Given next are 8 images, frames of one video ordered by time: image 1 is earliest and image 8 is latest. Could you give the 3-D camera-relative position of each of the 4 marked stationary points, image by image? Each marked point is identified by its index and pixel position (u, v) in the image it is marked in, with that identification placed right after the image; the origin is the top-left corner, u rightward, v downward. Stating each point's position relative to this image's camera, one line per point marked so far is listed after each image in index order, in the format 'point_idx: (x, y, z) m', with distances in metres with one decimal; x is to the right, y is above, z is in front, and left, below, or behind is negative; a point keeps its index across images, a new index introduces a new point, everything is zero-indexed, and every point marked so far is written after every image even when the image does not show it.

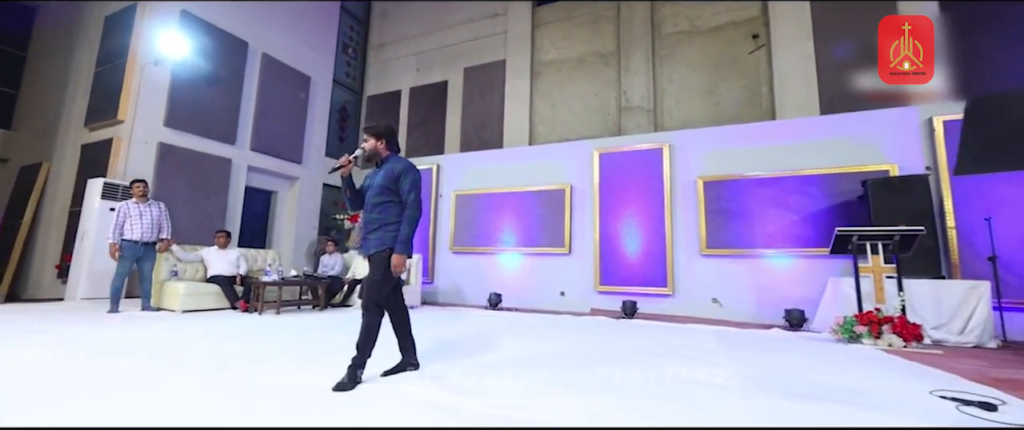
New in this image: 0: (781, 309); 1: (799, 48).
0: (+3.4, -1.2, +5.1) m
1: (+4.5, +2.7, +6.4) m
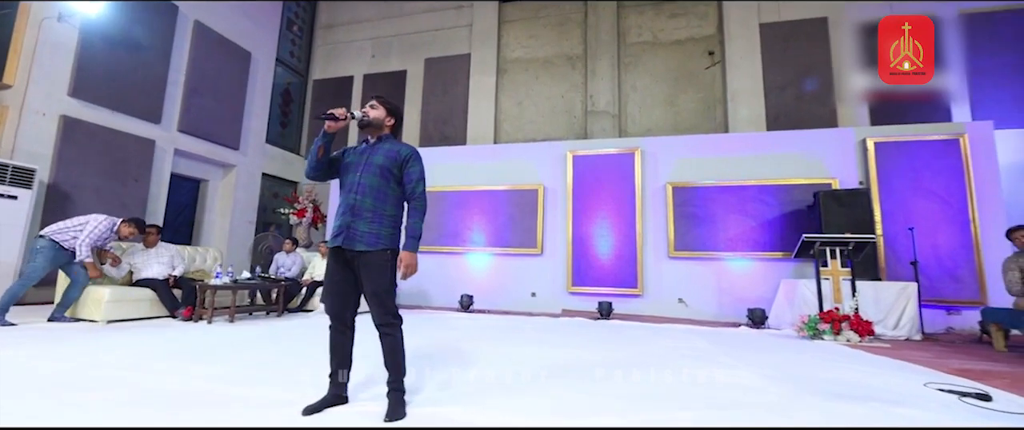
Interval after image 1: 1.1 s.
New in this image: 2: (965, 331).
0: (+3.1, -1.2, +5.5) m
1: (+4.1, +2.6, +7.0) m
2: (+5.3, -1.4, +4.8) m
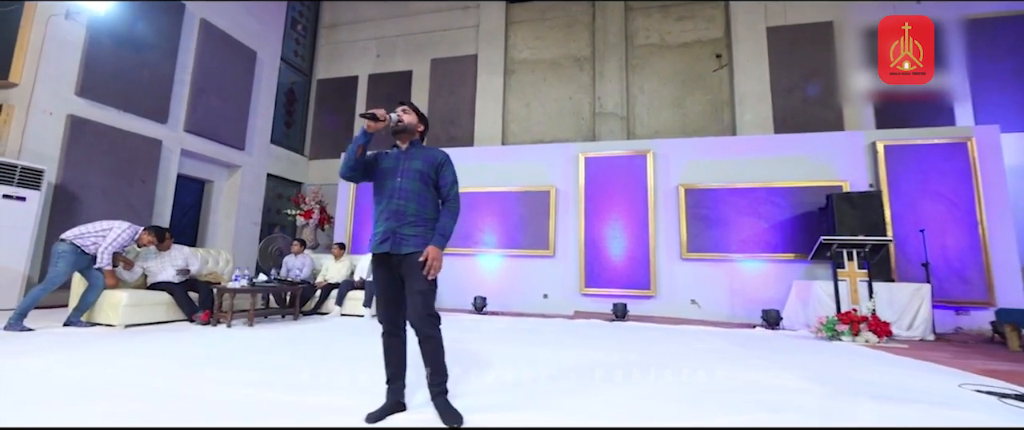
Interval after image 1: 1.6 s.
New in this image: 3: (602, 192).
0: (+3.3, -1.3, +5.5) m
1: (+4.3, +2.5, +7.1) m
2: (+5.5, -1.4, +4.9) m
3: (+1.4, +0.4, +6.1) m
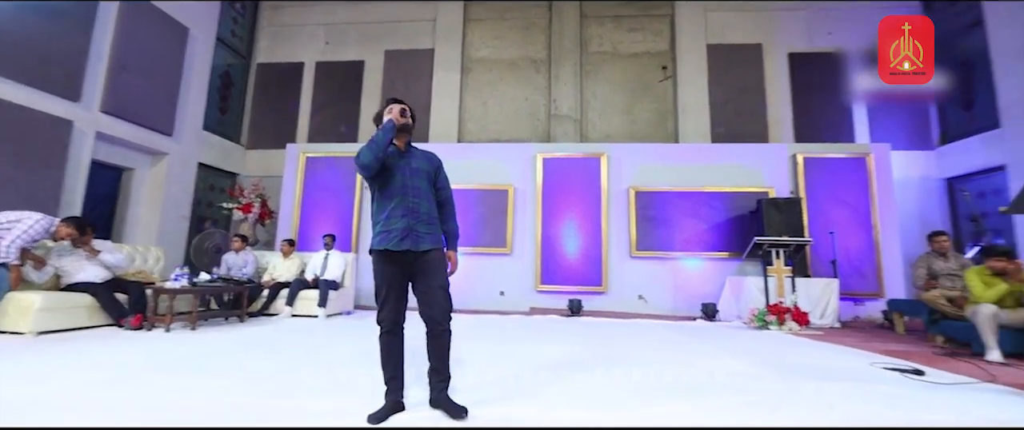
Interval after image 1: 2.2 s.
0: (+2.7, -1.3, +6.0) m
1: (+3.5, +2.5, +7.7) m
2: (+5.0, -1.5, +5.7) m
3: (+0.7, +0.4, +6.3) m
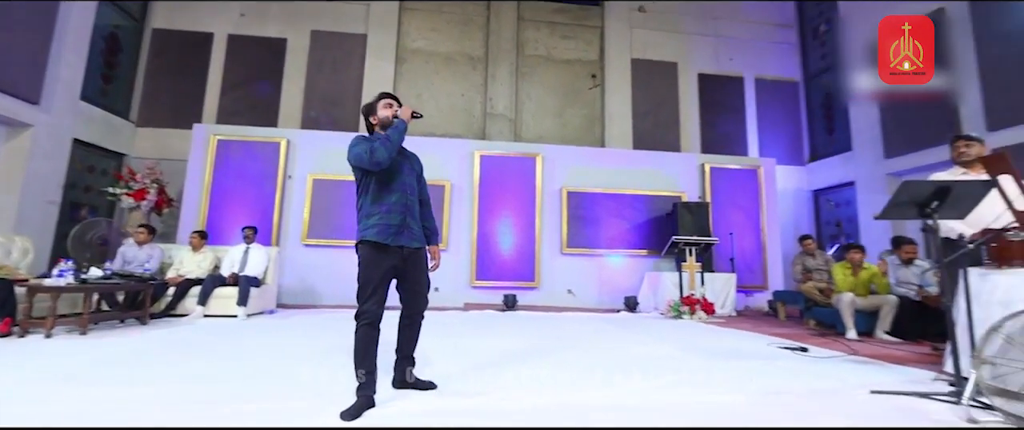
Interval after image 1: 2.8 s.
0: (+1.7, -1.3, +6.5) m
1: (+2.2, +2.5, +8.3) m
2: (+4.0, -1.5, +6.7) m
3: (-0.3, +0.4, +6.4) m
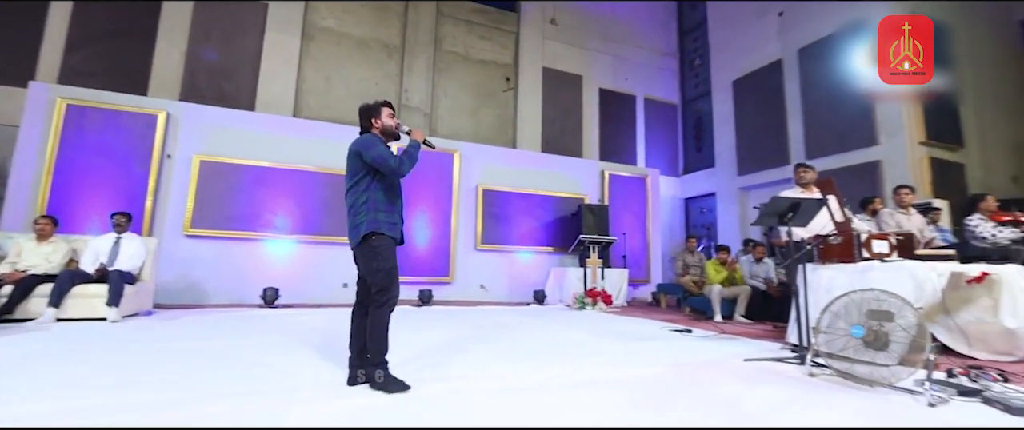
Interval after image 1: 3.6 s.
0: (+0.2, -1.3, +6.9) m
1: (+0.5, +2.5, +8.8) m
2: (+2.4, -1.6, +7.7) m
3: (-1.6, +0.5, +6.4) m
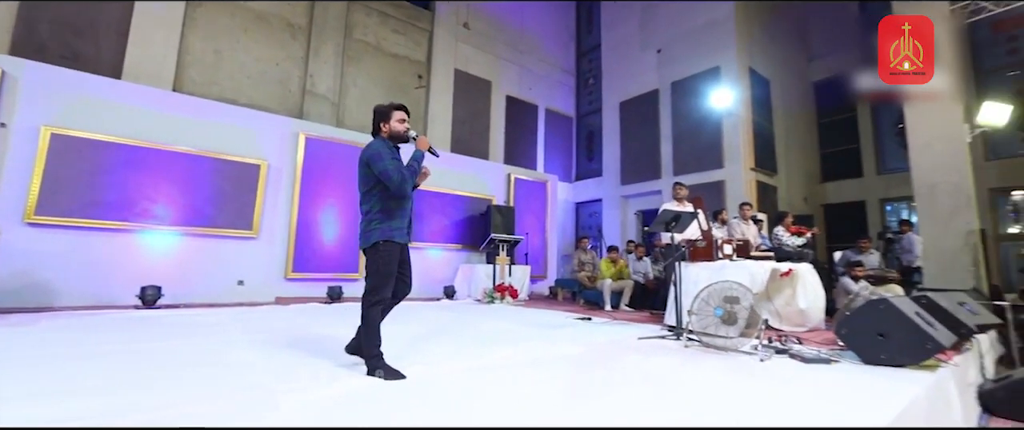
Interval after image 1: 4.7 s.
0: (-1.4, -1.2, +7.1) m
1: (-1.5, +2.6, +9.0) m
2: (+0.5, -1.6, +8.4) m
3: (-2.9, +0.6, +6.1) m
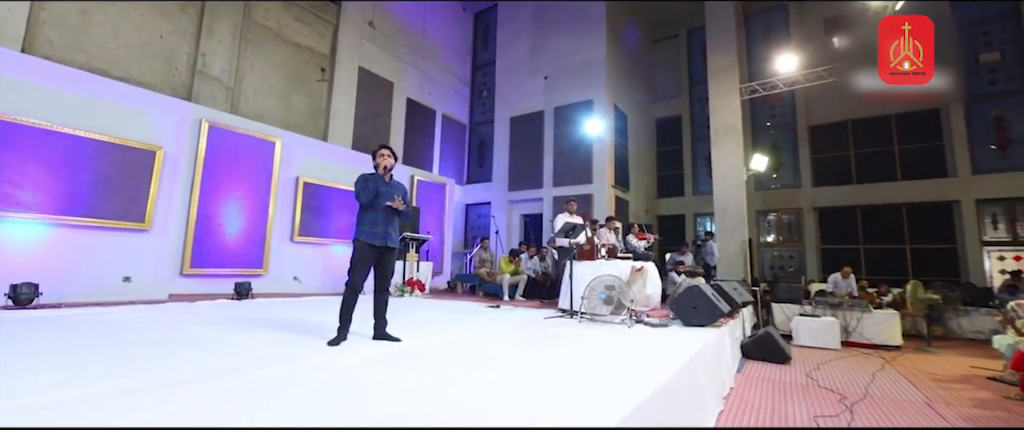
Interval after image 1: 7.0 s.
0: (-3.1, -1.2, +7.2) m
1: (-3.6, +2.7, +9.0) m
2: (-1.7, -1.6, +9.1) m
3: (-4.1, +0.7, +5.8) m
